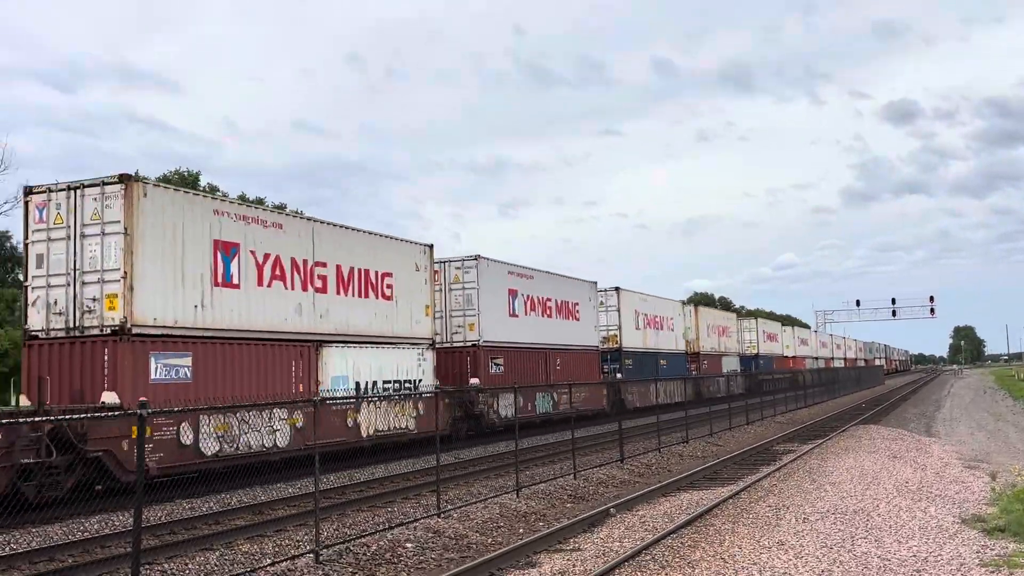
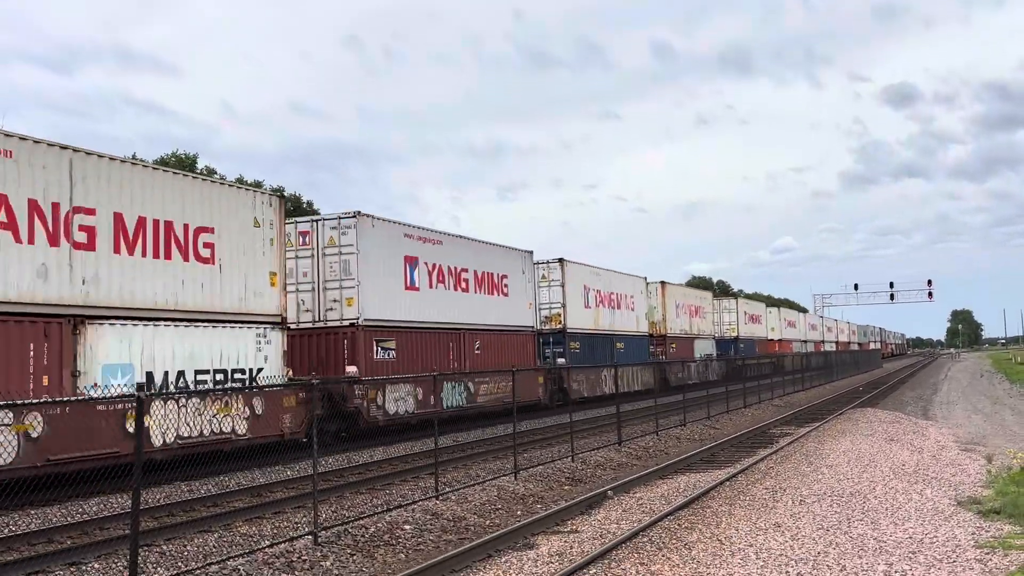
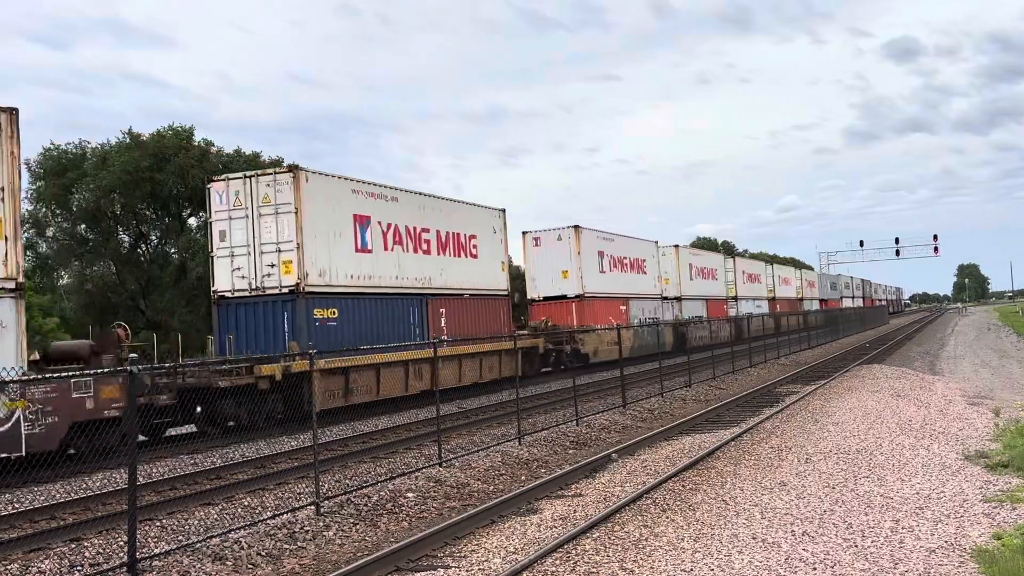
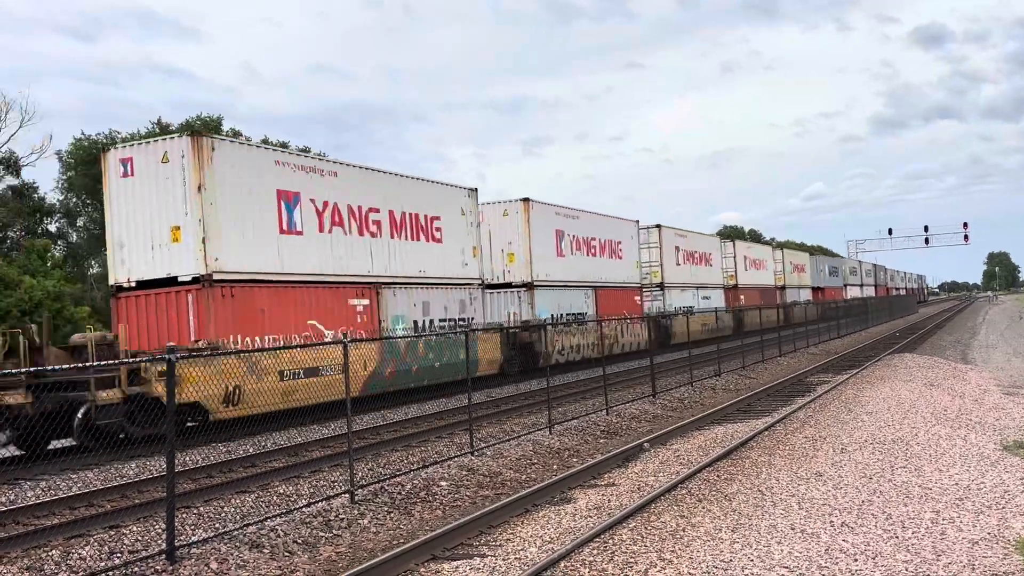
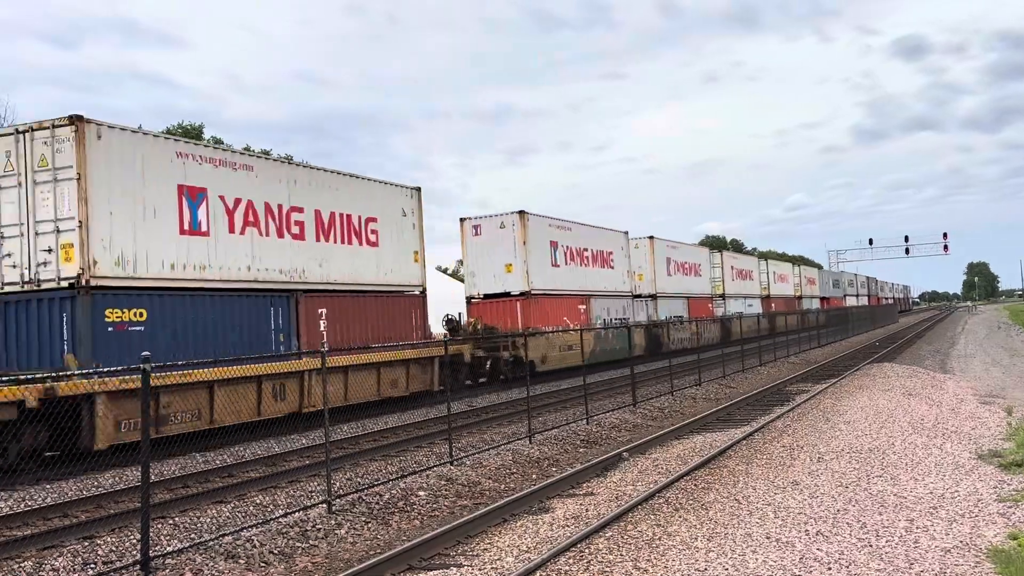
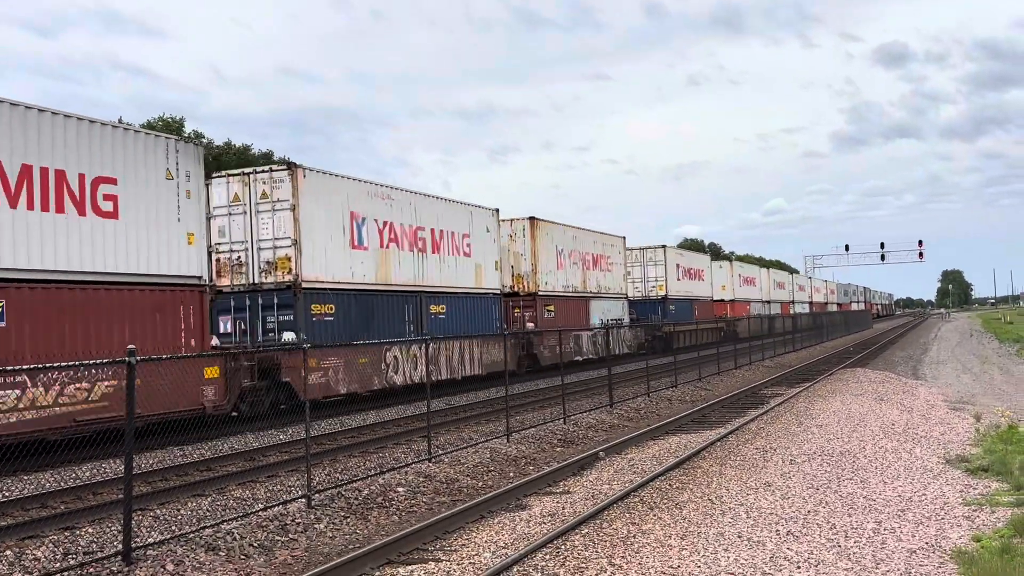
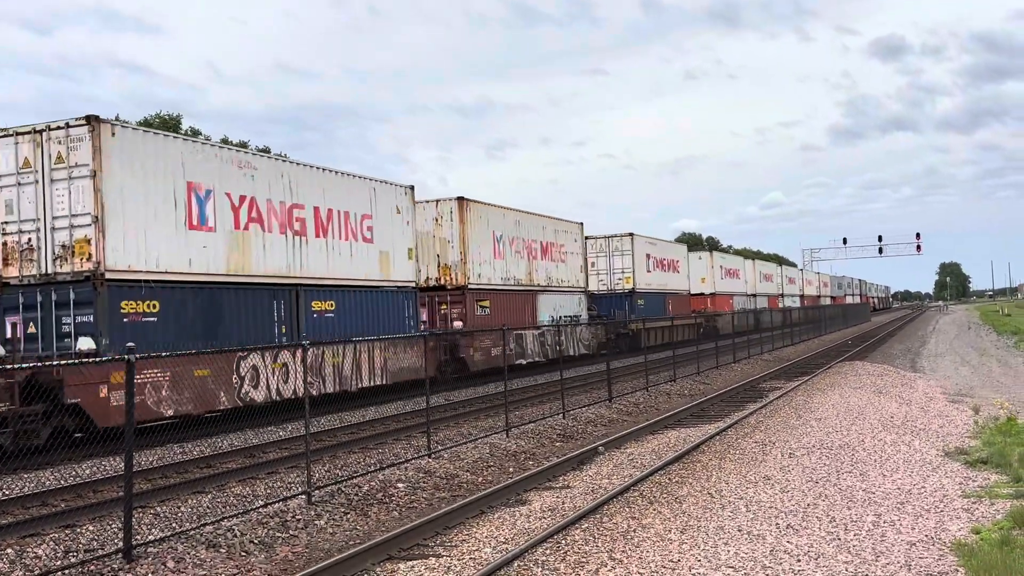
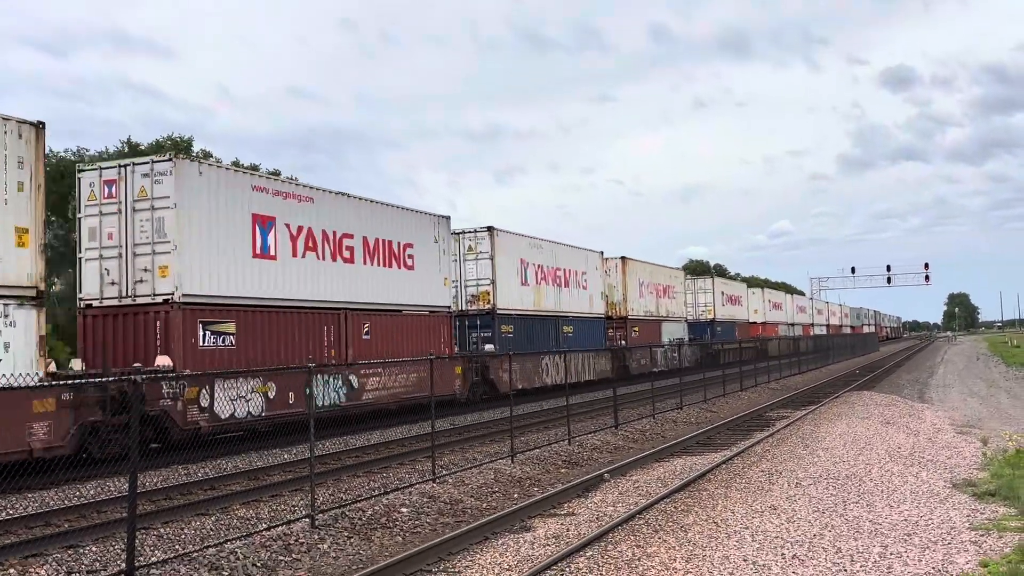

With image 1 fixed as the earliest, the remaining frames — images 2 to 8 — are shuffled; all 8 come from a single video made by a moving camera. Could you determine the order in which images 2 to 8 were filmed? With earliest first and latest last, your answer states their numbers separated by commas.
2, 8, 6, 7, 3, 5, 4
